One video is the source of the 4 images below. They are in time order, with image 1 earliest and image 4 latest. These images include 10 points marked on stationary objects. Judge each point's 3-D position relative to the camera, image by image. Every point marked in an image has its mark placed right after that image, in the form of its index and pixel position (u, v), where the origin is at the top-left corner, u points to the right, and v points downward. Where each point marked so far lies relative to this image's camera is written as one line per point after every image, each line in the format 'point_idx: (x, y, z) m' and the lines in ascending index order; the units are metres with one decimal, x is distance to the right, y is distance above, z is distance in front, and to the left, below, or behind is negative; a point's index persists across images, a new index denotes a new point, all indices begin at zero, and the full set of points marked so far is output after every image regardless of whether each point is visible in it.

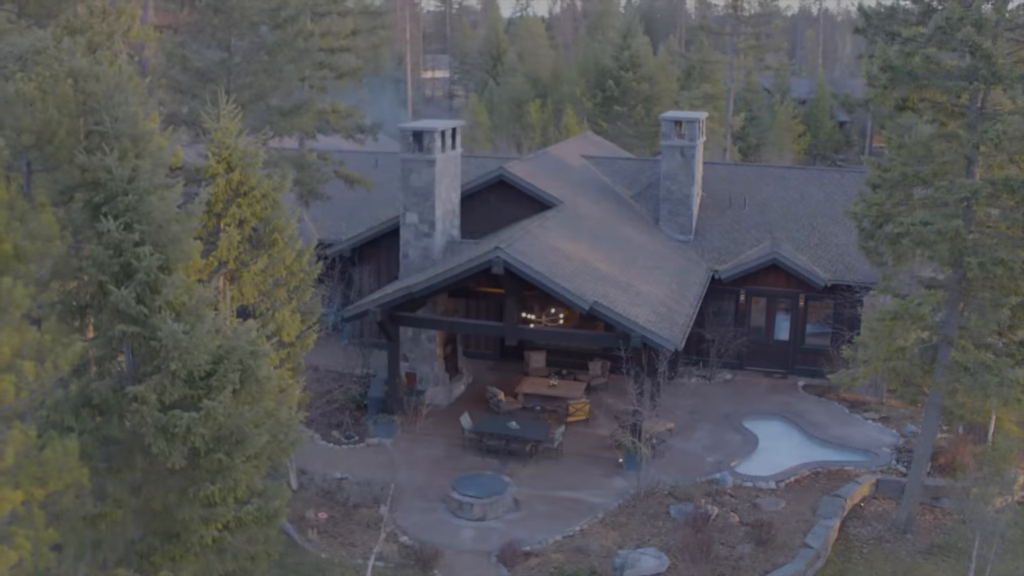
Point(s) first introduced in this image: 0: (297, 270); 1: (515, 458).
0: (-3.4, +0.3, +15.2) m
1: (+0.1, -3.4, +19.1) m
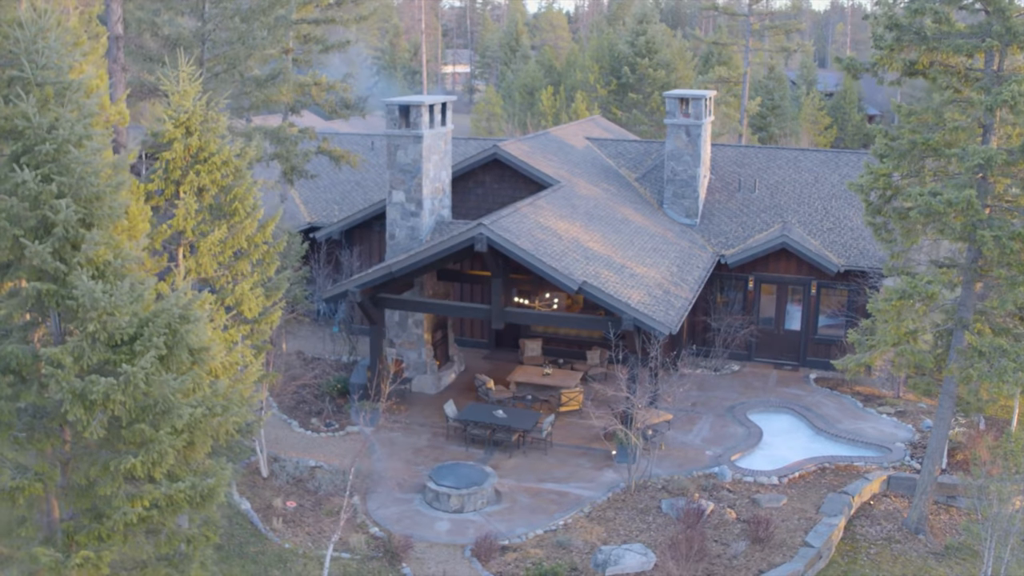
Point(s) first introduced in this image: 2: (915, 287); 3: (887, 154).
0: (-3.8, +0.7, +14.3) m
1: (-0.2, -3.1, +18.1) m
2: (+5.9, 0.0, +13.9) m
3: (+5.7, +2.0, +14.2) m
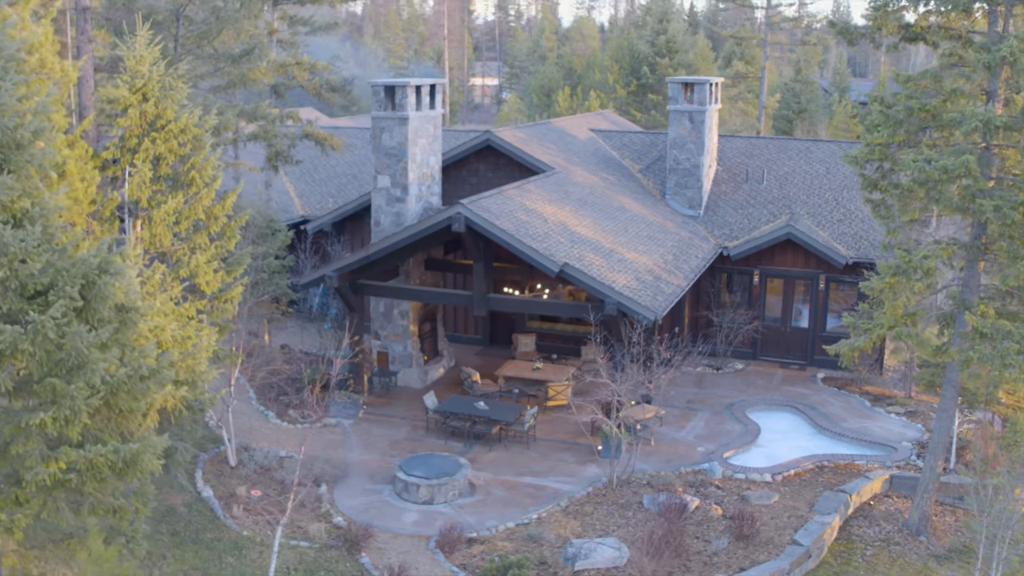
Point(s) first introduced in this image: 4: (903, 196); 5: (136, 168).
0: (-4.3, +1.1, +13.8) m
1: (-0.5, -2.8, +17.3) m
2: (+5.4, +0.3, +12.9) m
3: (+5.2, +2.3, +13.3) m
4: (+5.4, +1.3, +13.2) m
5: (-5.2, +1.6, +13.0) m
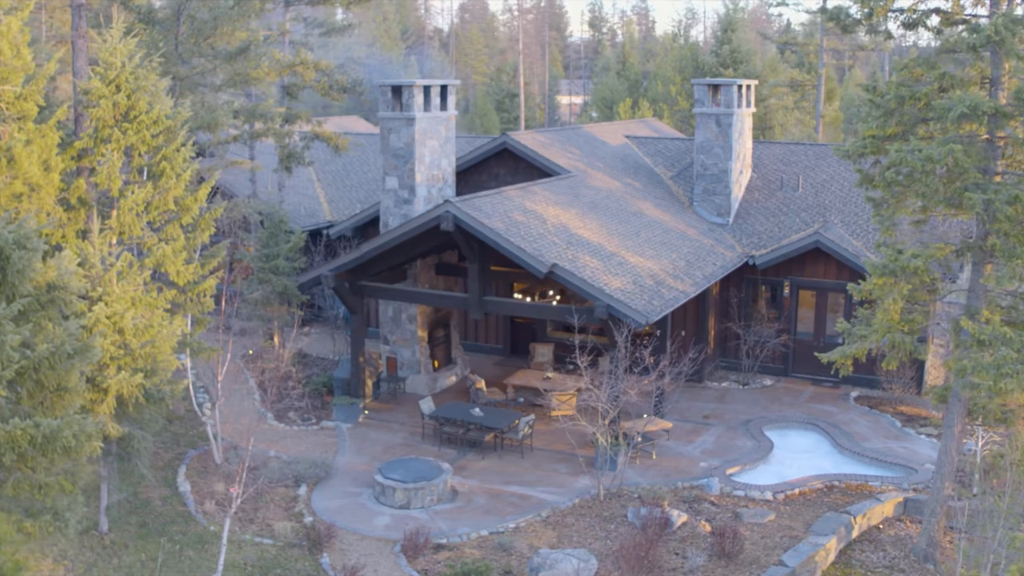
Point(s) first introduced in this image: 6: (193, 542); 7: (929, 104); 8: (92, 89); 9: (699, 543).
0: (-4.6, +1.2, +13.8) m
1: (-0.6, -2.9, +16.8) m
2: (+4.9, +0.3, +11.8) m
3: (+4.8, +2.3, +12.3) m
4: (+5.0, +1.3, +12.1) m
5: (-5.6, +1.8, +13.2) m
6: (-4.5, -3.5, +13.2) m
7: (+5.2, +2.3, +11.7) m
8: (-5.8, +2.8, +13.1) m
9: (+2.6, -3.6, +13.3) m
